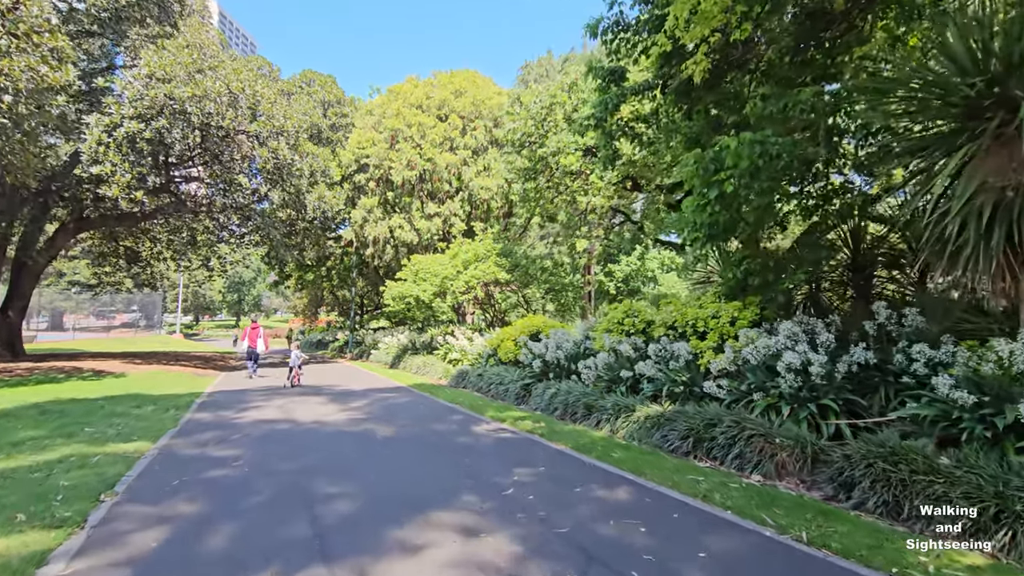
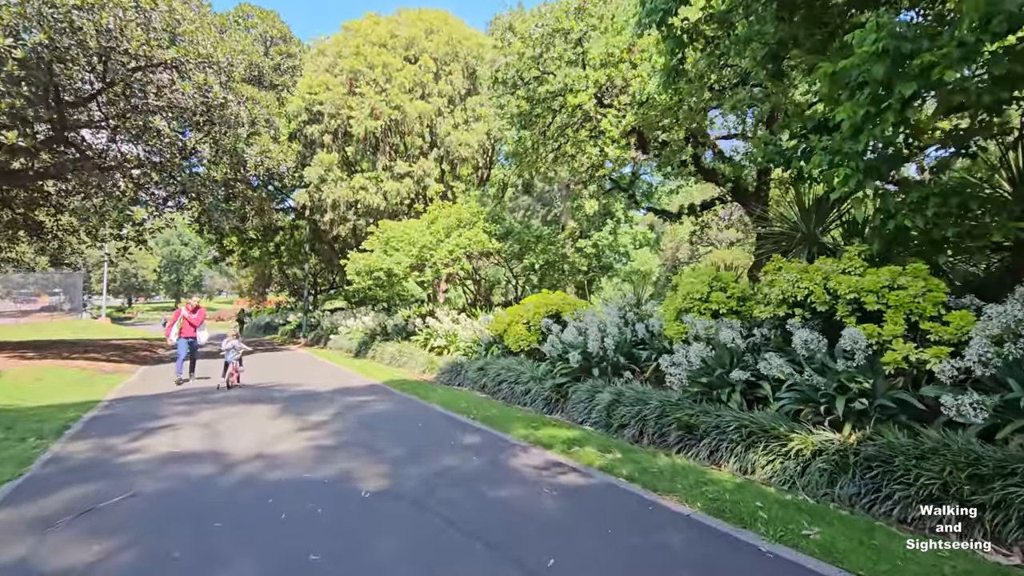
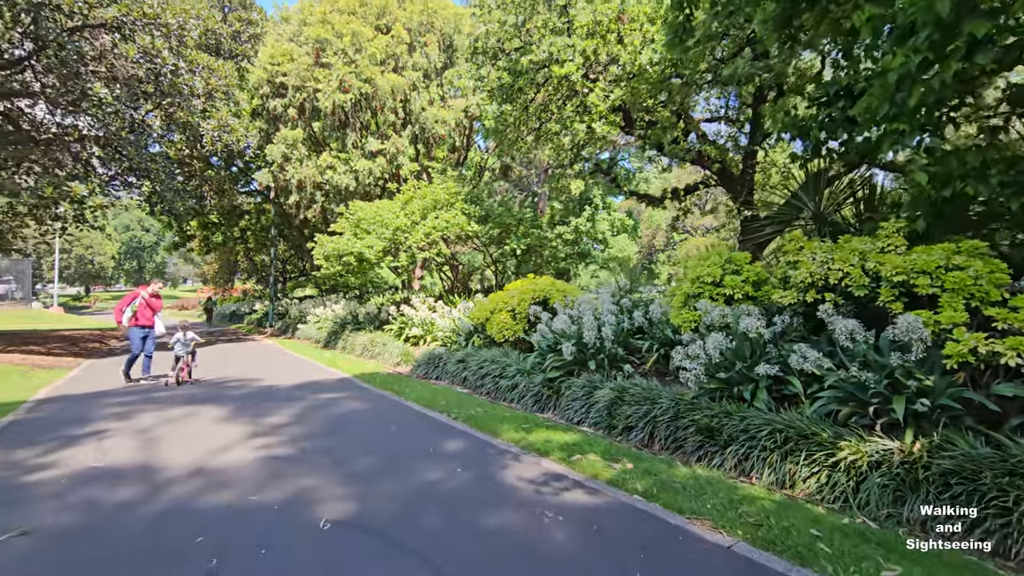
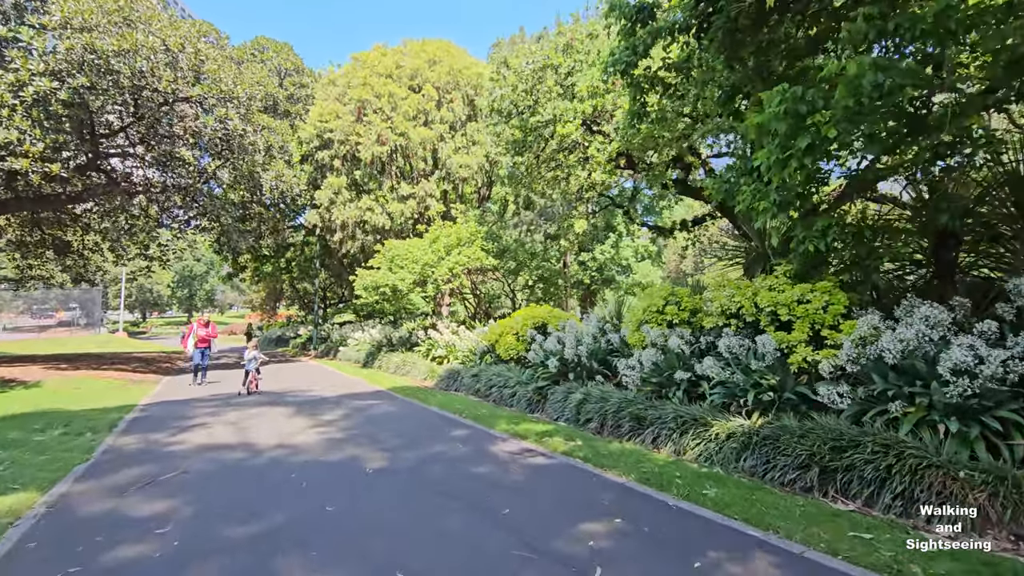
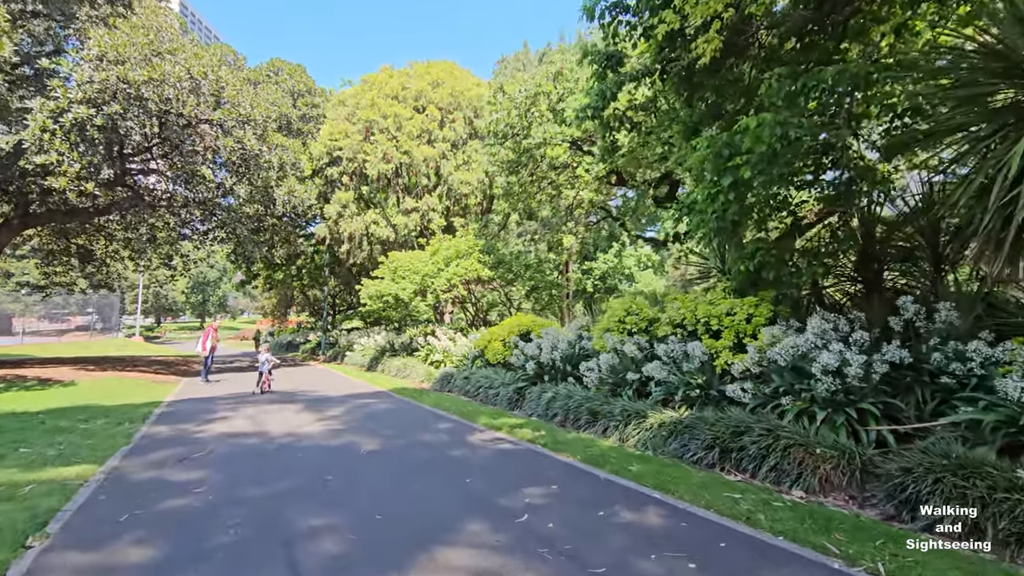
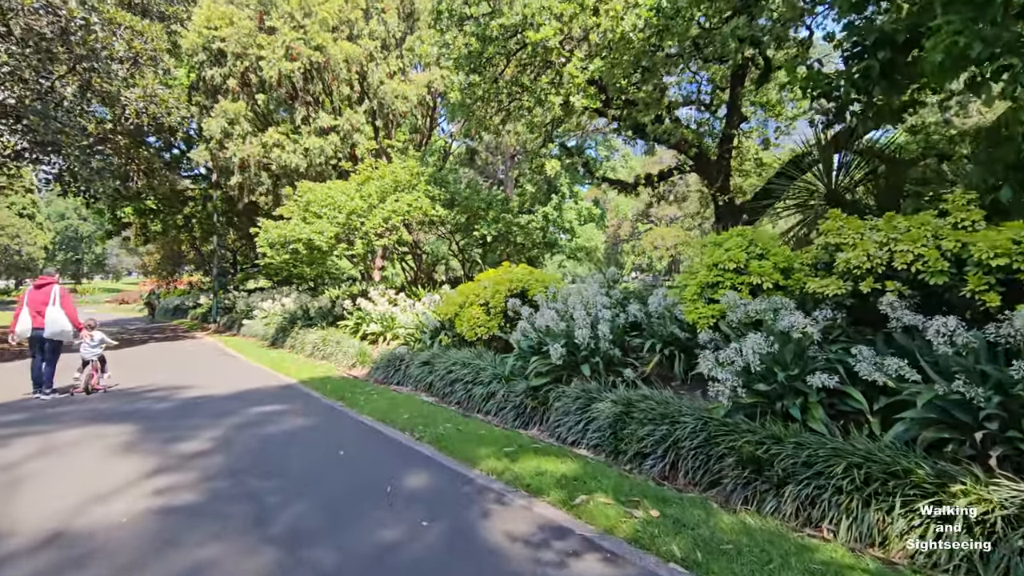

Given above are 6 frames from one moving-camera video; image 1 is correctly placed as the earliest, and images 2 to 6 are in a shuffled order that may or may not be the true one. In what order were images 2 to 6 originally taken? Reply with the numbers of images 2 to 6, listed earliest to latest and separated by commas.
5, 4, 2, 3, 6
